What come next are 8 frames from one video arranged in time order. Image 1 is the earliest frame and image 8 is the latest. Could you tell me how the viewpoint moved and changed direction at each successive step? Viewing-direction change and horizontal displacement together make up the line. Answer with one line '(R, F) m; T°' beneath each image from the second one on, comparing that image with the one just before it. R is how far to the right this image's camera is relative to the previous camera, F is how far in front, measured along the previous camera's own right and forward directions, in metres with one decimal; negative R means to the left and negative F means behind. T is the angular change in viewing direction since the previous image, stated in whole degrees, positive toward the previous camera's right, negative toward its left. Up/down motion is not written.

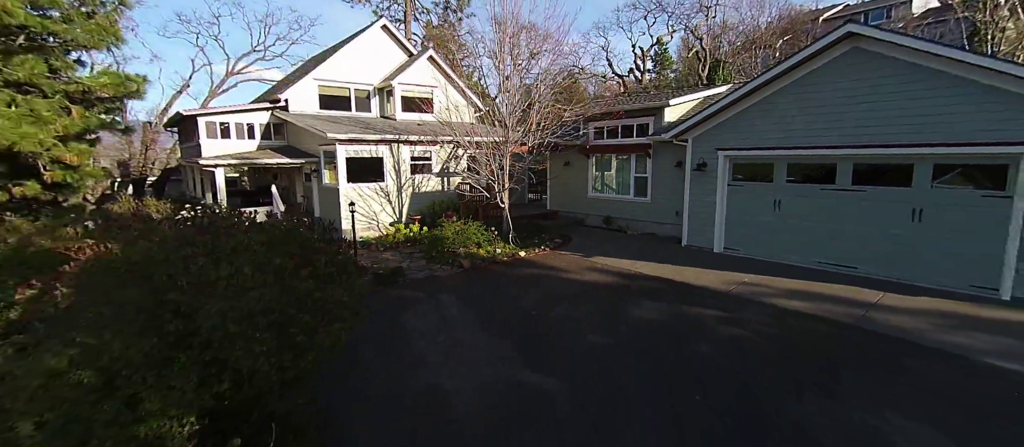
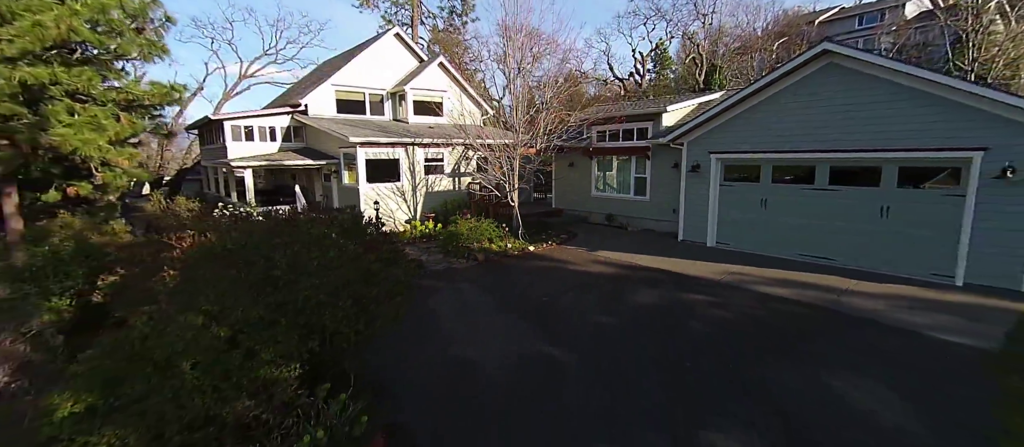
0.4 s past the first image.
(-0.2, -0.7) m; 0°
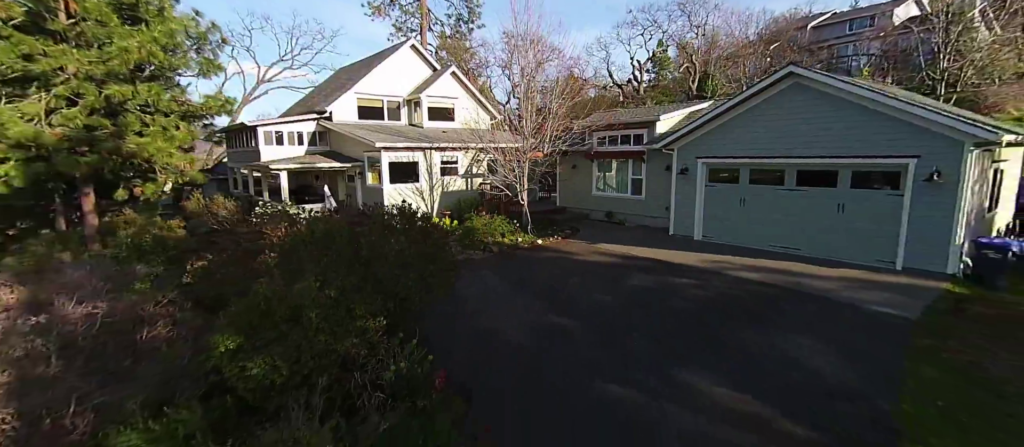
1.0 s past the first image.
(-0.3, -1.2) m; 0°
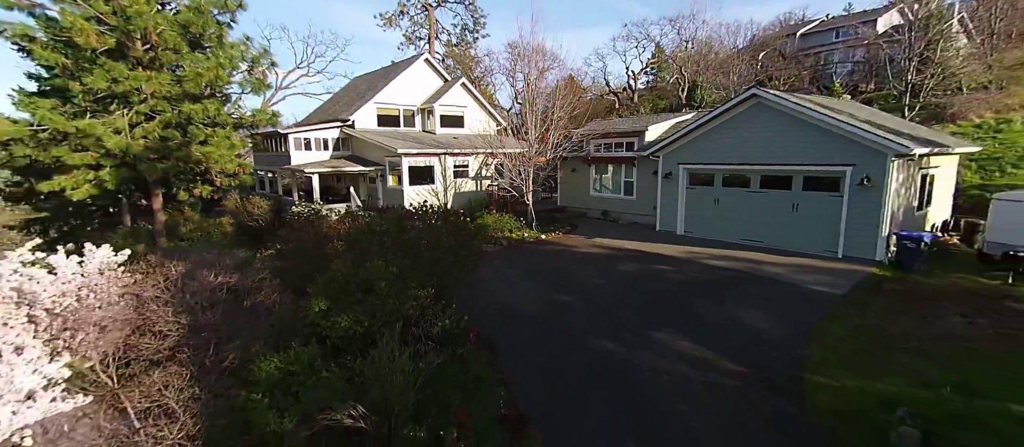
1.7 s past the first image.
(-0.2, -1.5) m; 0°
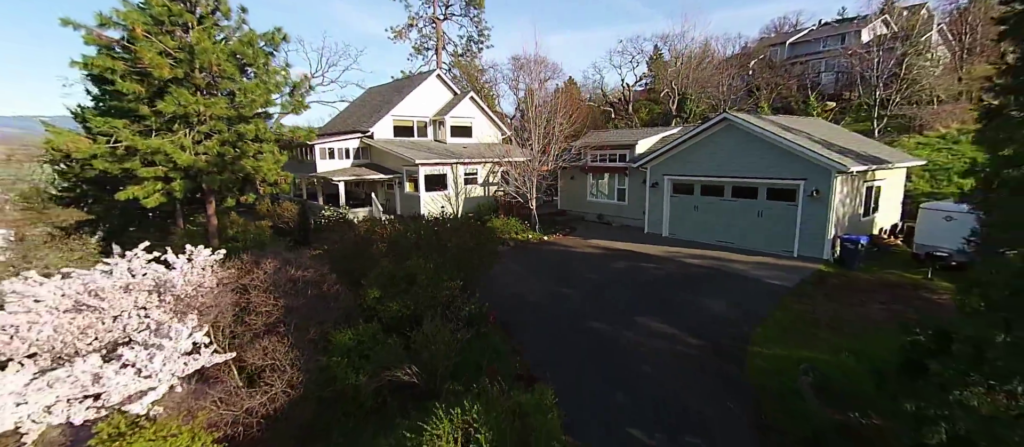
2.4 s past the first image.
(-0.2, -1.6) m; 0°
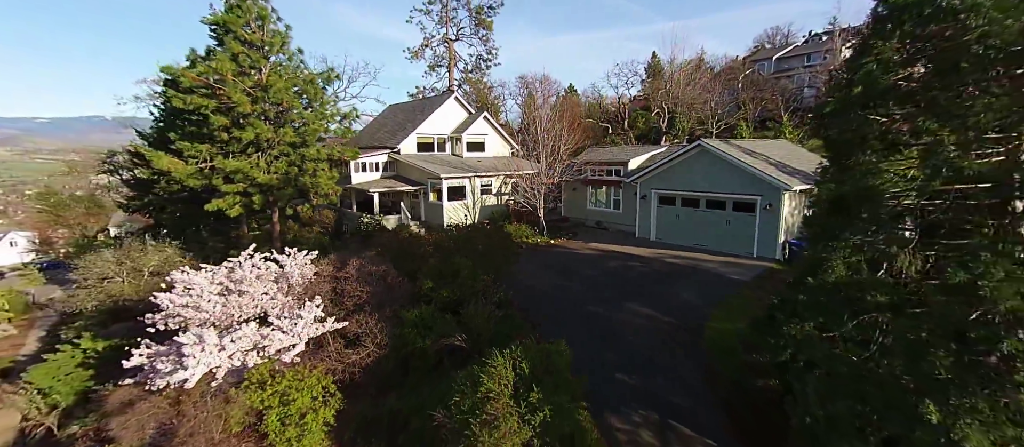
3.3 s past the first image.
(-0.5, -2.5) m; 0°
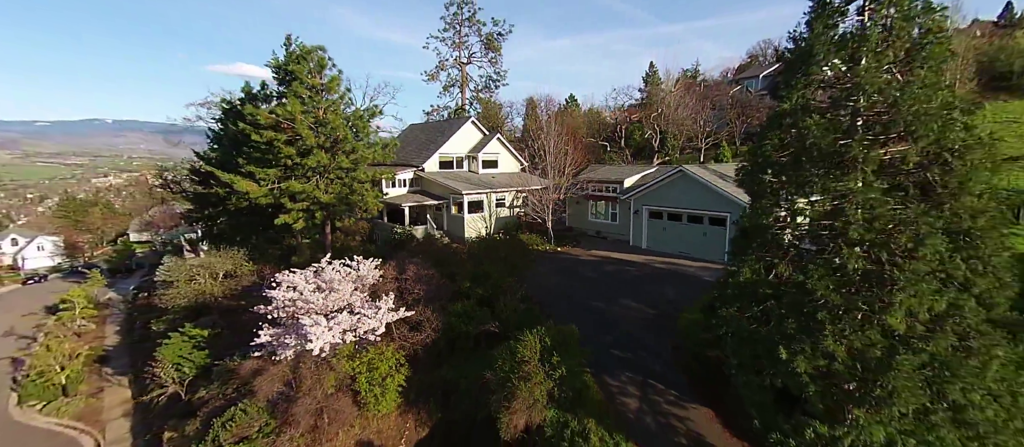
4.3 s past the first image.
(-0.6, -2.9) m; 0°
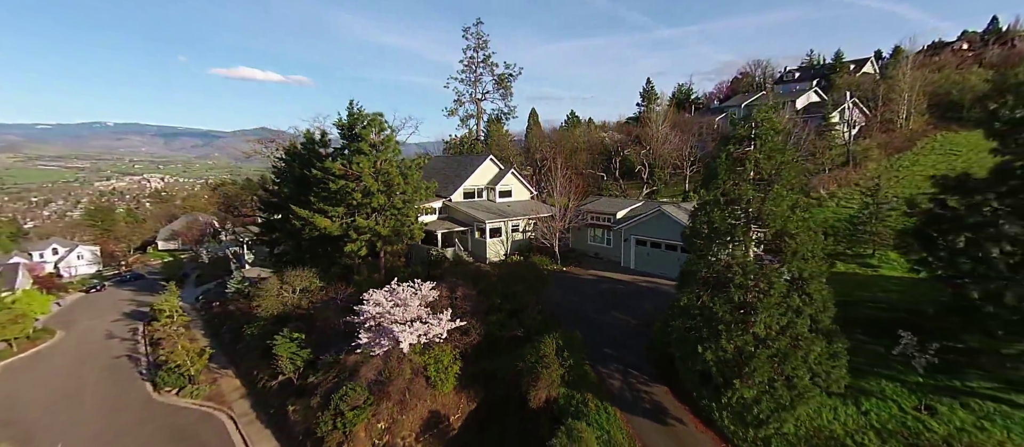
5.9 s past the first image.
(-0.8, -4.7) m; 0°
